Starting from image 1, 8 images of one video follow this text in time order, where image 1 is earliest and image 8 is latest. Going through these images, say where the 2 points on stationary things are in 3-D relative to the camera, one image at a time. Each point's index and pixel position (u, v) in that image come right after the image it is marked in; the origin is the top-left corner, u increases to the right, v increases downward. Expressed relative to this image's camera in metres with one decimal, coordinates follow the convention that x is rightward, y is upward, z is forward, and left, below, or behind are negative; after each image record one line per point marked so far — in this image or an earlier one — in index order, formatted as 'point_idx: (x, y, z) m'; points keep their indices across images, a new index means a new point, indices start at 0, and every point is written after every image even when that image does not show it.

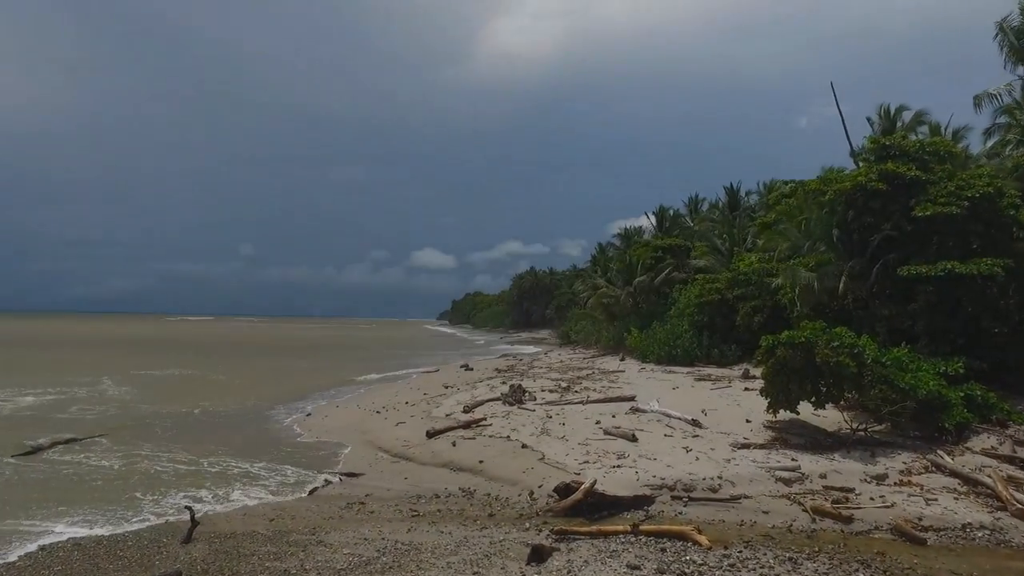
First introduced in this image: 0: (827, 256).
0: (+17.0, +1.7, +16.9) m
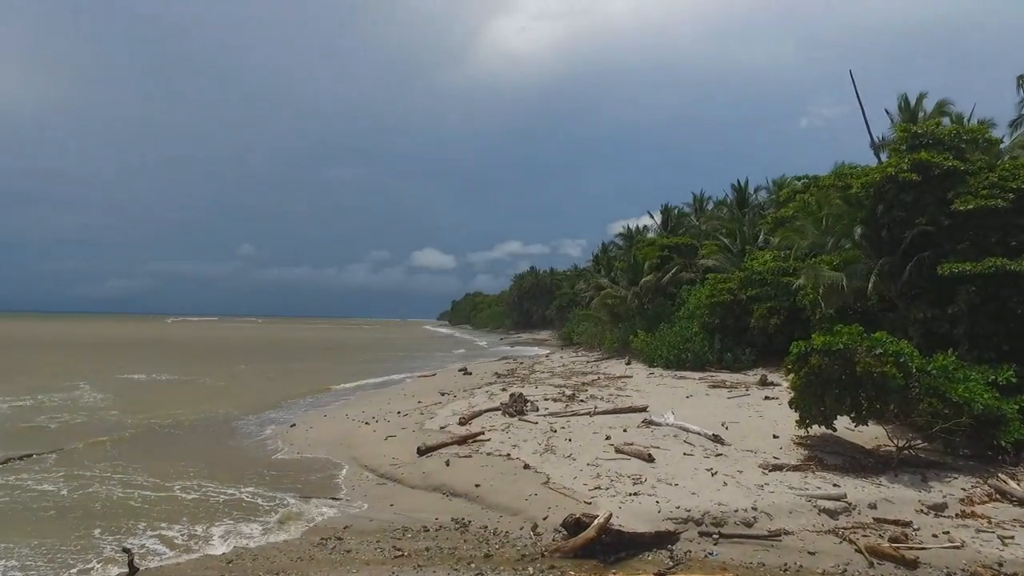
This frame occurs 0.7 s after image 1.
0: (+17.0, +1.7, +15.7) m
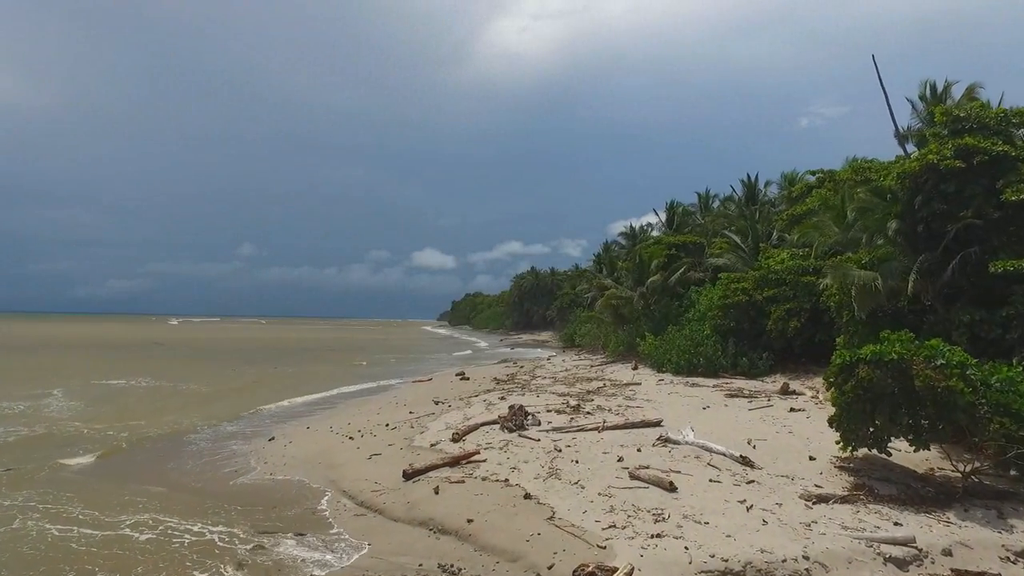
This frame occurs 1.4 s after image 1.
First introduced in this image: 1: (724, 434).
0: (+17.0, +1.7, +14.3) m
1: (+7.7, -5.3, +11.4) m
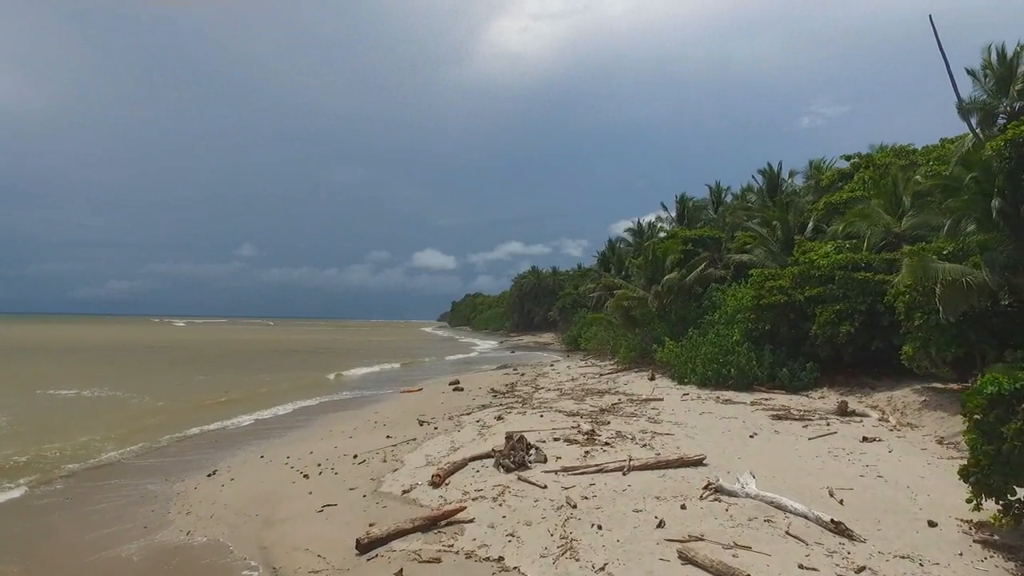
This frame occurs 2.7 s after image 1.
0: (+16.9, +1.8, +11.4) m
1: (+7.7, -5.2, +8.6) m
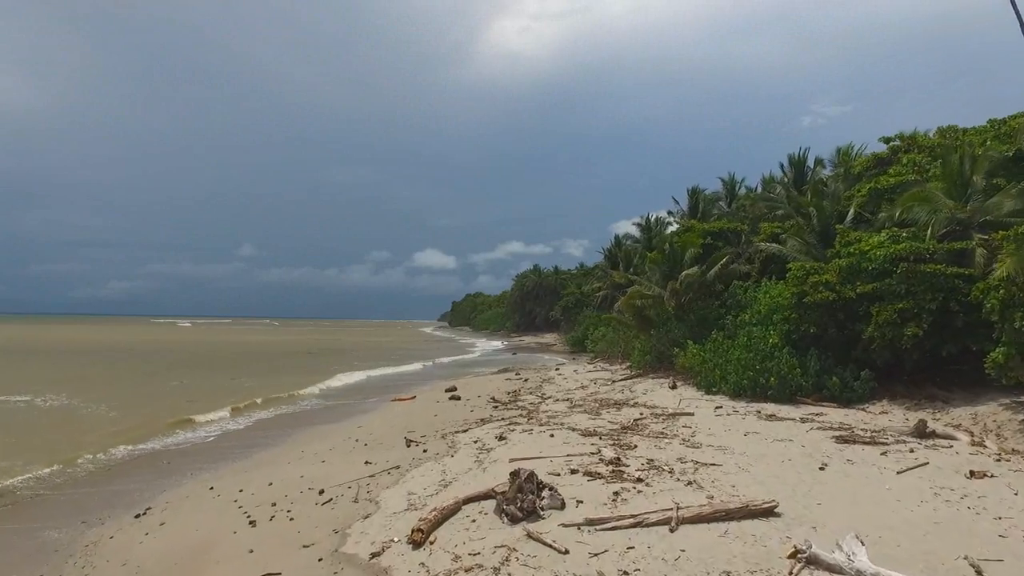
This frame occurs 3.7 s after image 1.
0: (+17.1, +2.0, +9.0) m
1: (+7.8, -5.0, +6.2) m
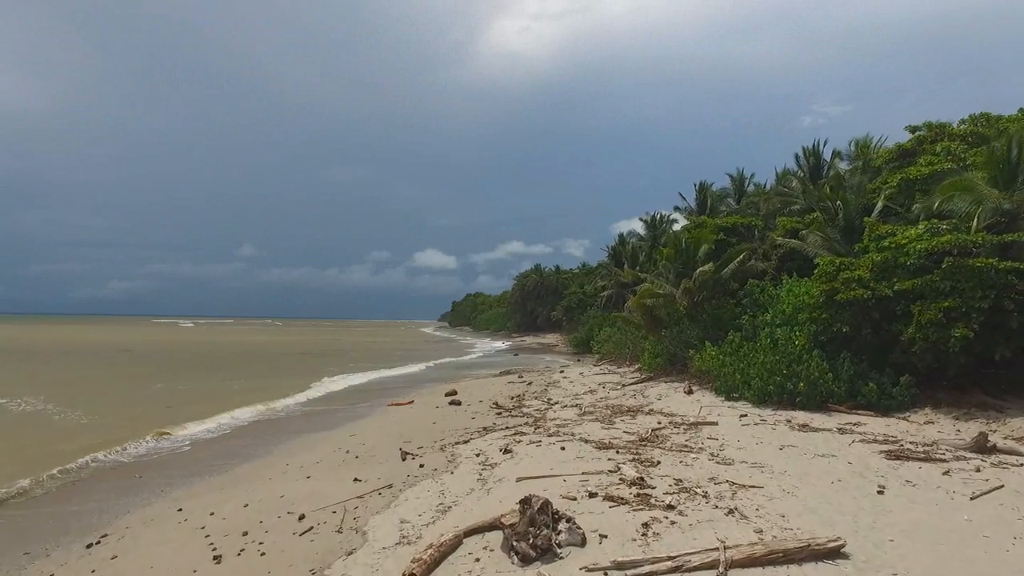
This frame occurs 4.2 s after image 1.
0: (+17.3, +2.2, +7.8) m
1: (+8.0, -4.9, +5.0) m
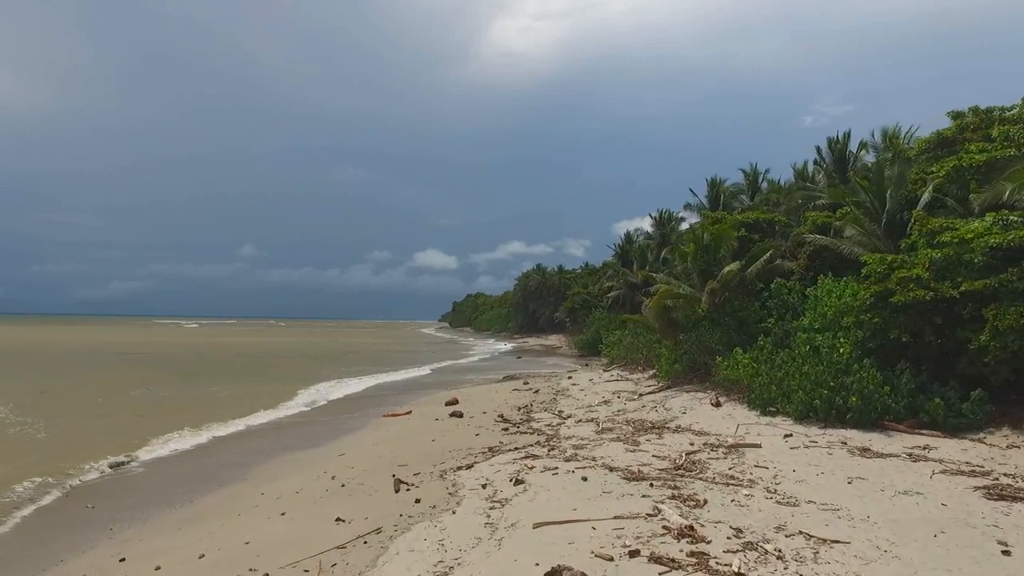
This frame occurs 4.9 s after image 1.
0: (+17.7, +2.1, +6.1) m
1: (+8.4, -4.9, +3.3) m
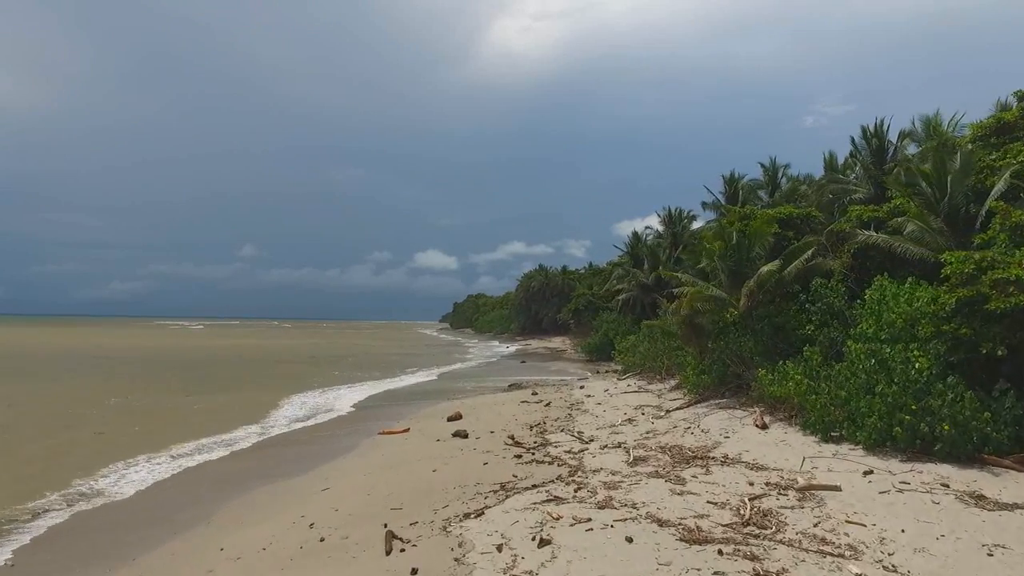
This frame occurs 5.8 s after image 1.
0: (+18.2, +2.0, +4.0) m
1: (+8.9, -5.0, +1.2) m
